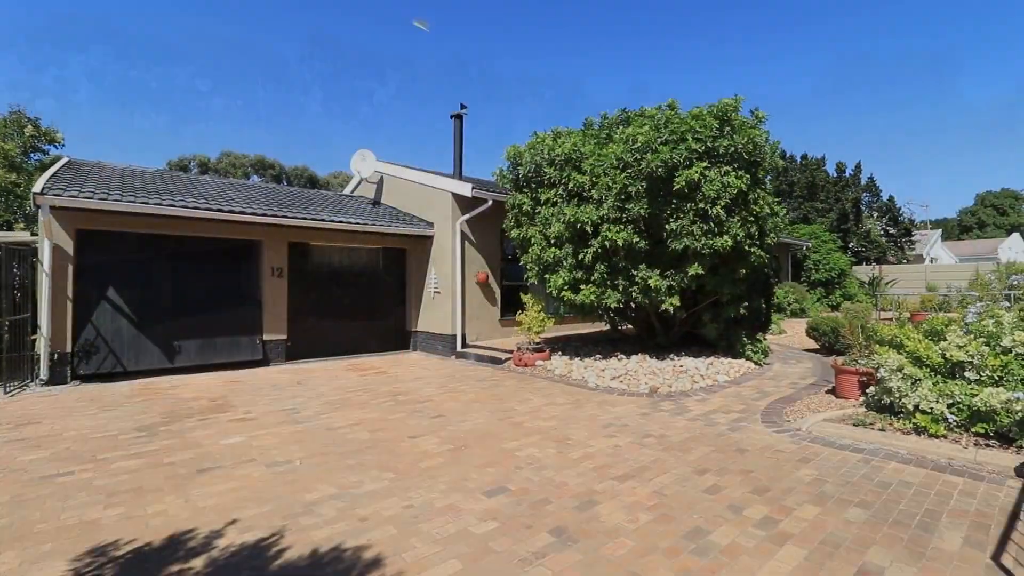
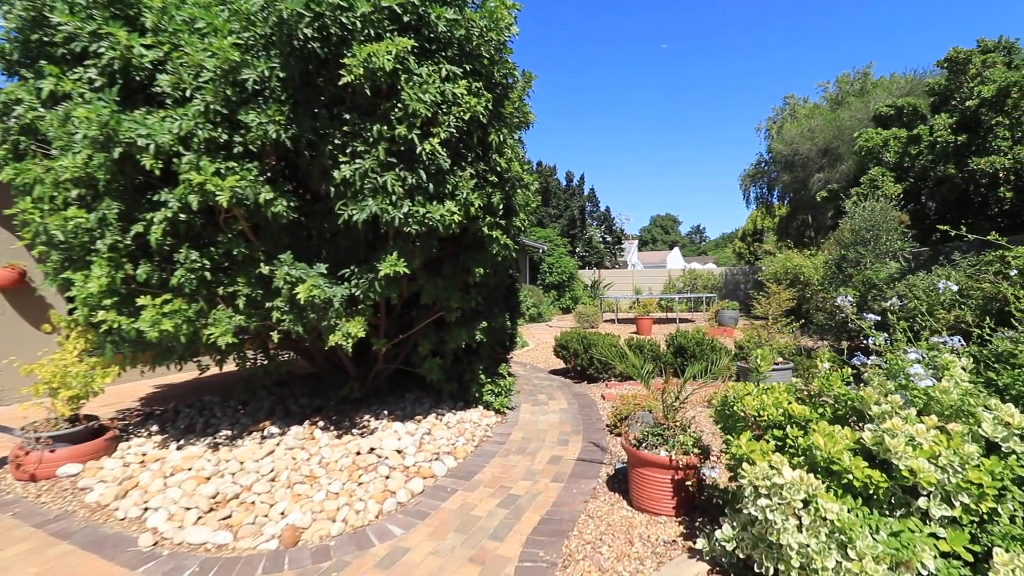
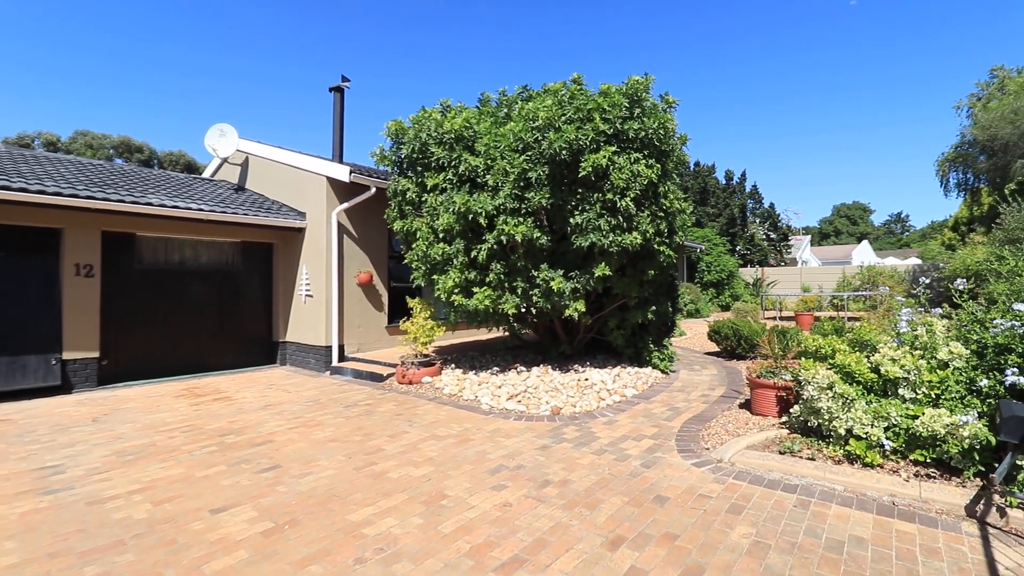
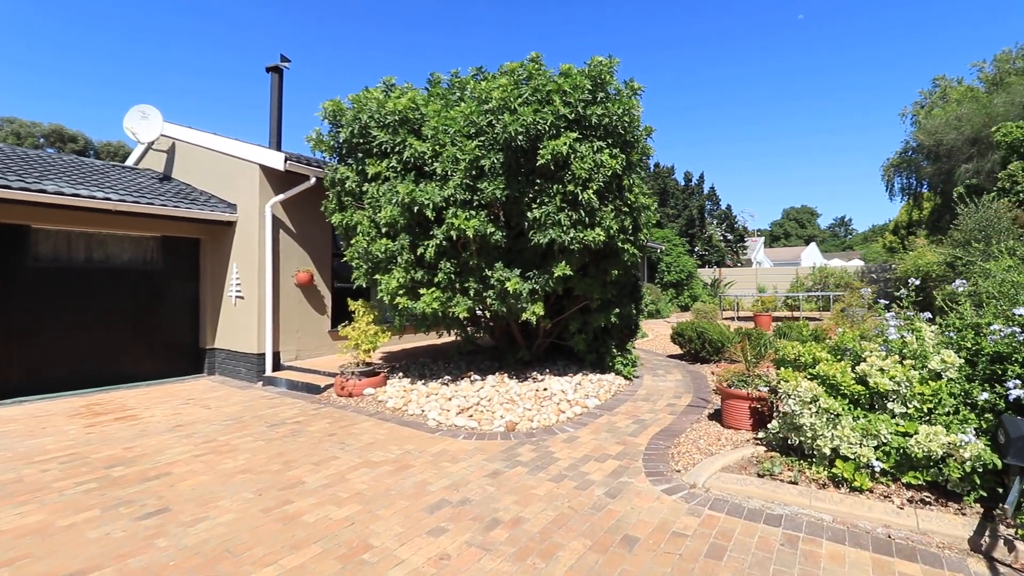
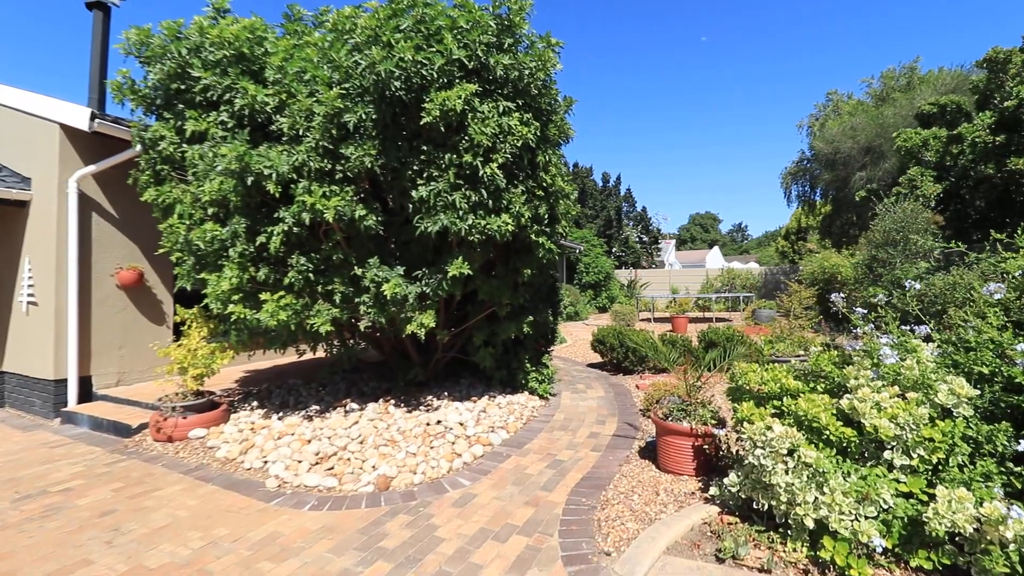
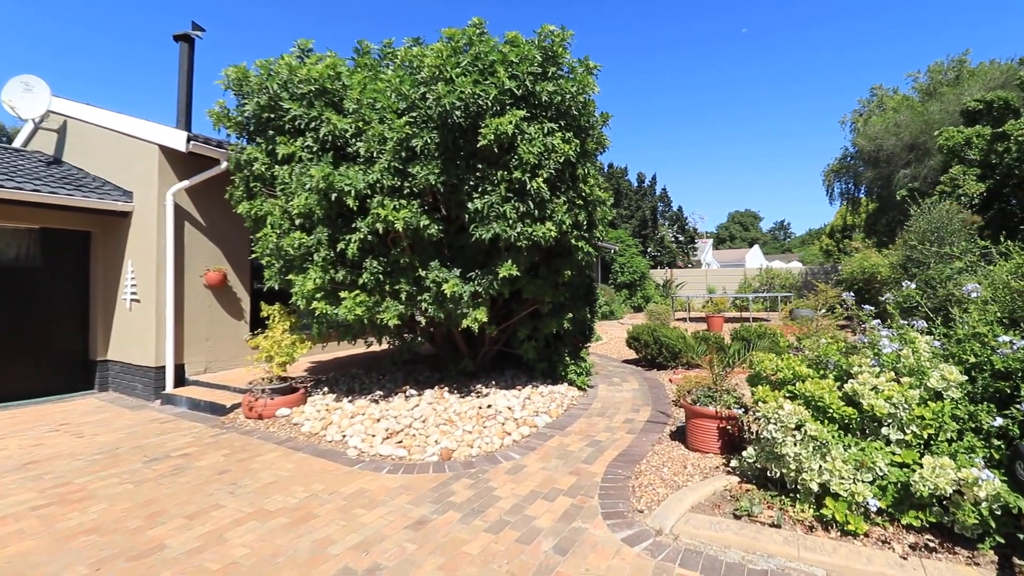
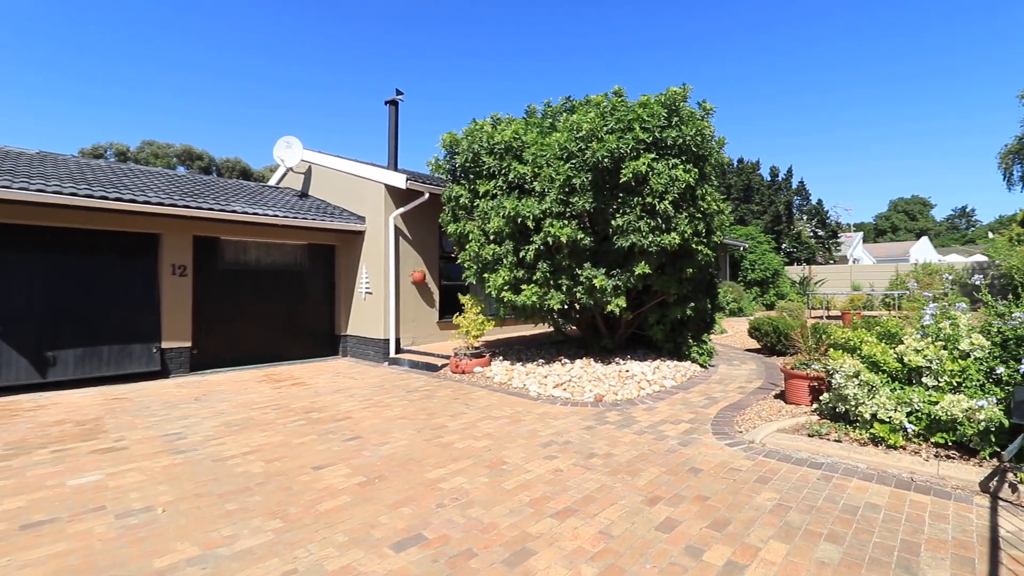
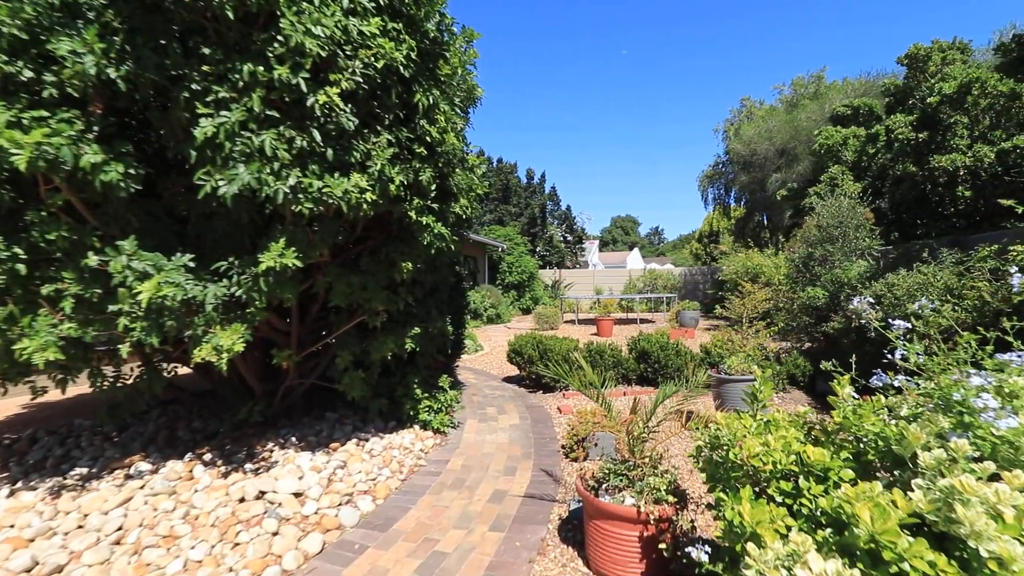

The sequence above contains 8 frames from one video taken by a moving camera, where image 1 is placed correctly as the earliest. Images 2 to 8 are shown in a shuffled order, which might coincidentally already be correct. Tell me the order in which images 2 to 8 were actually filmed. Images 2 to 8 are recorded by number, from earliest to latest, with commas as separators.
7, 3, 4, 6, 5, 2, 8
